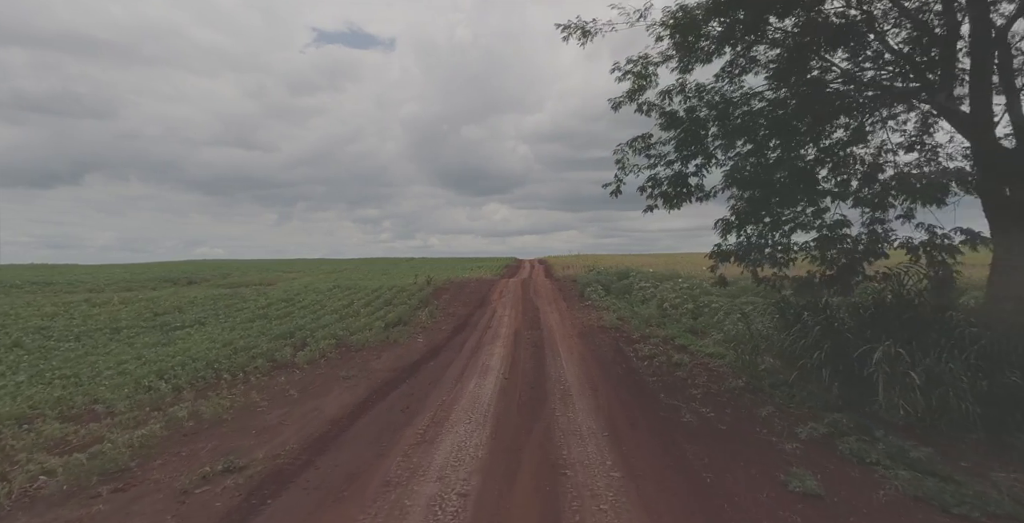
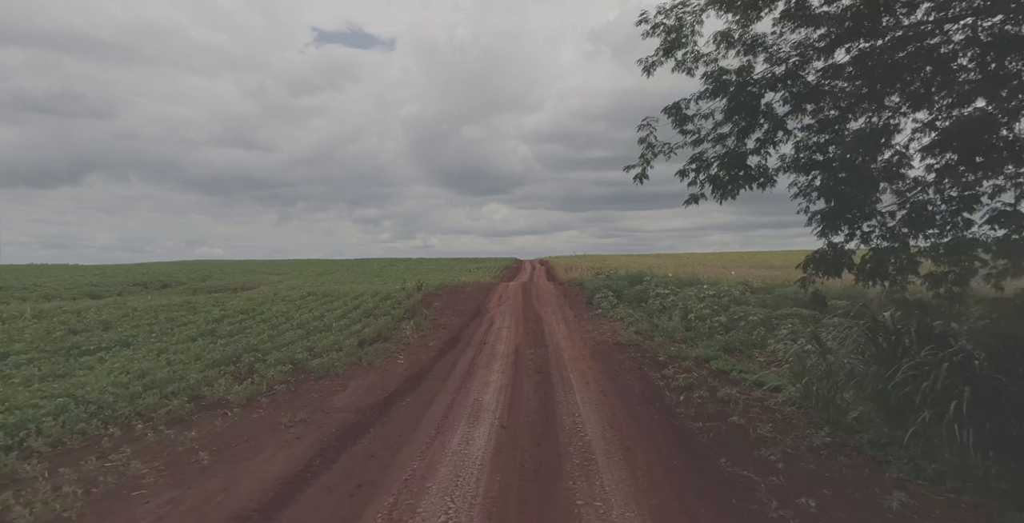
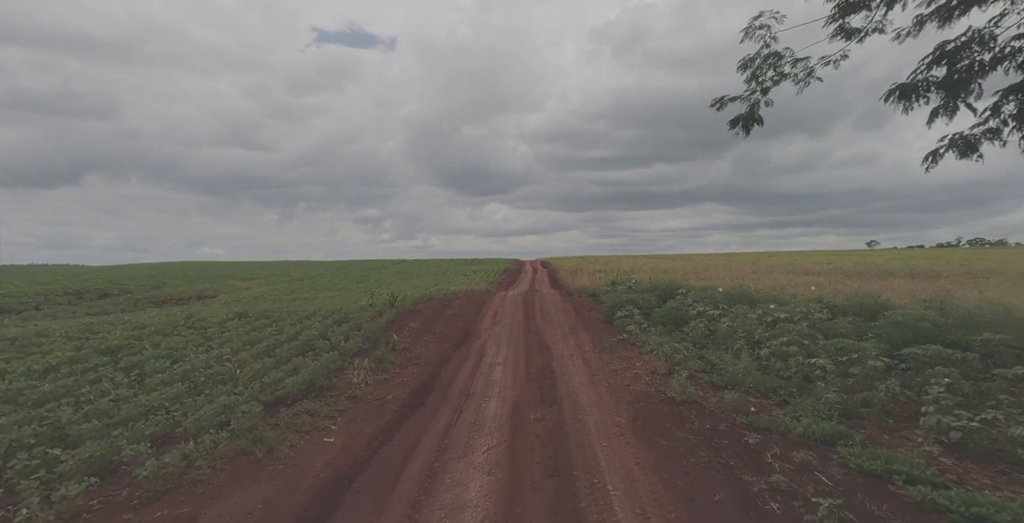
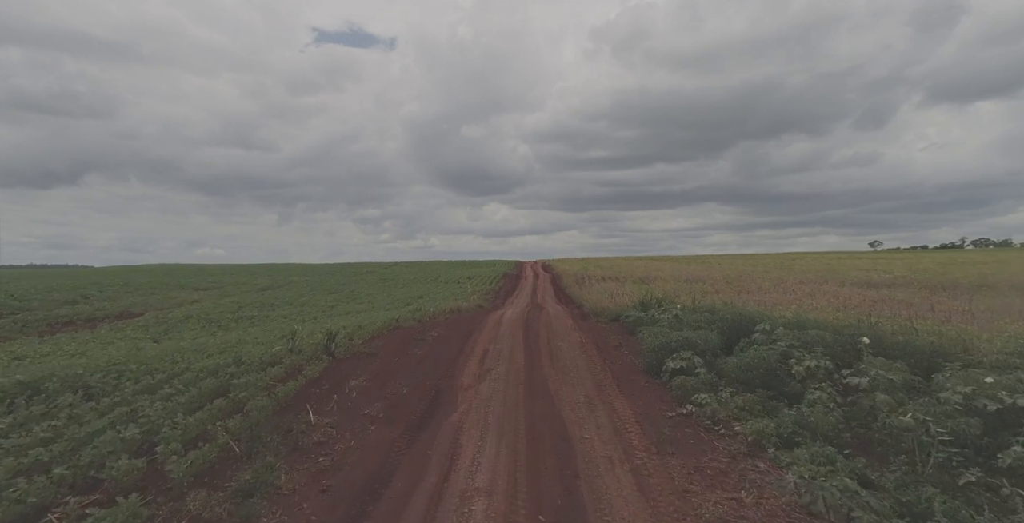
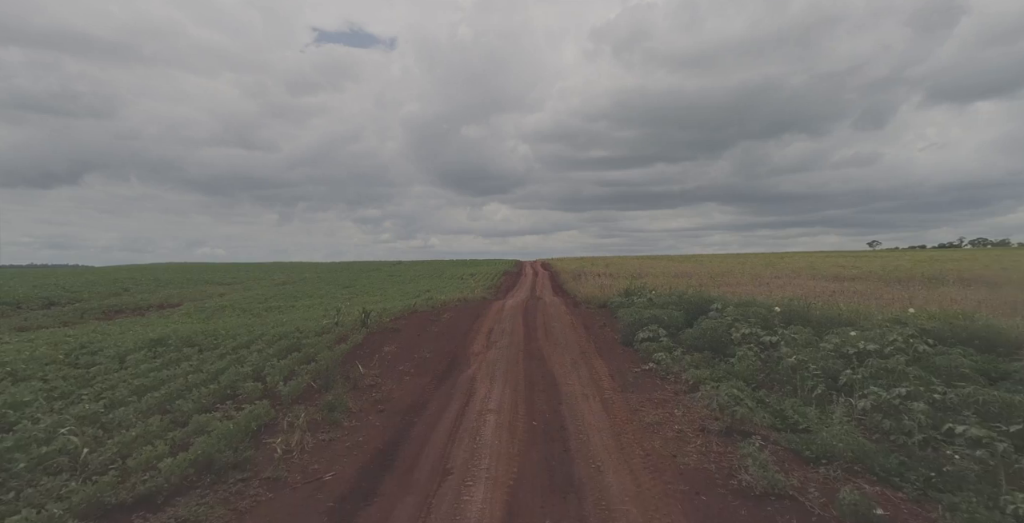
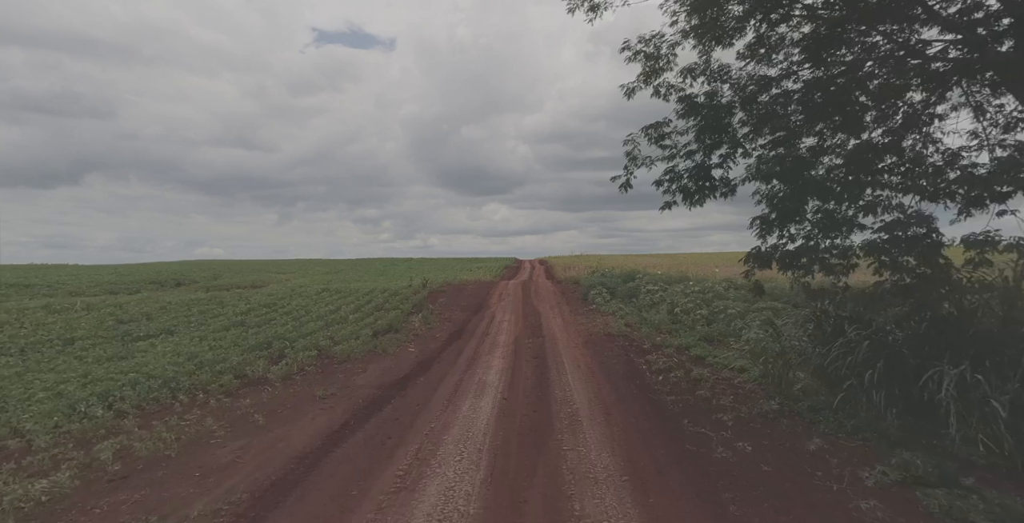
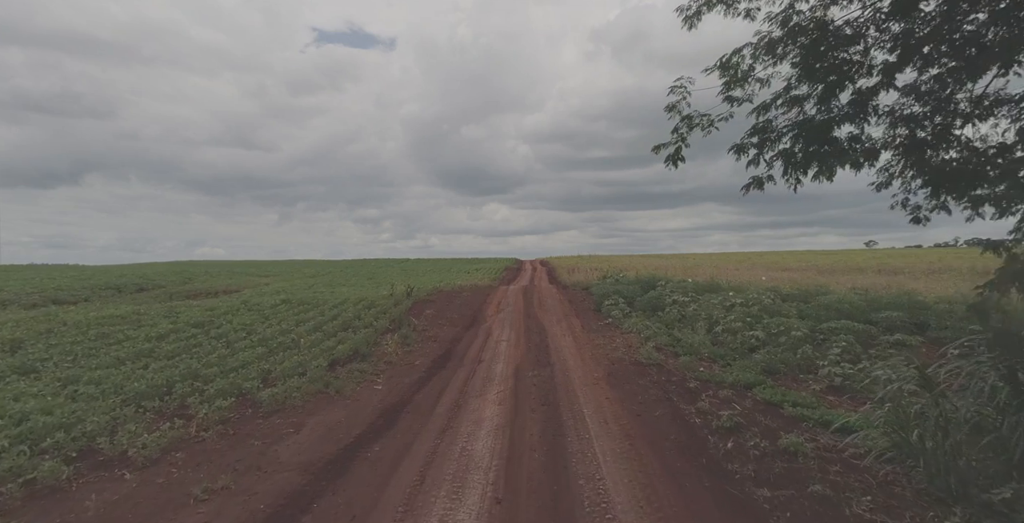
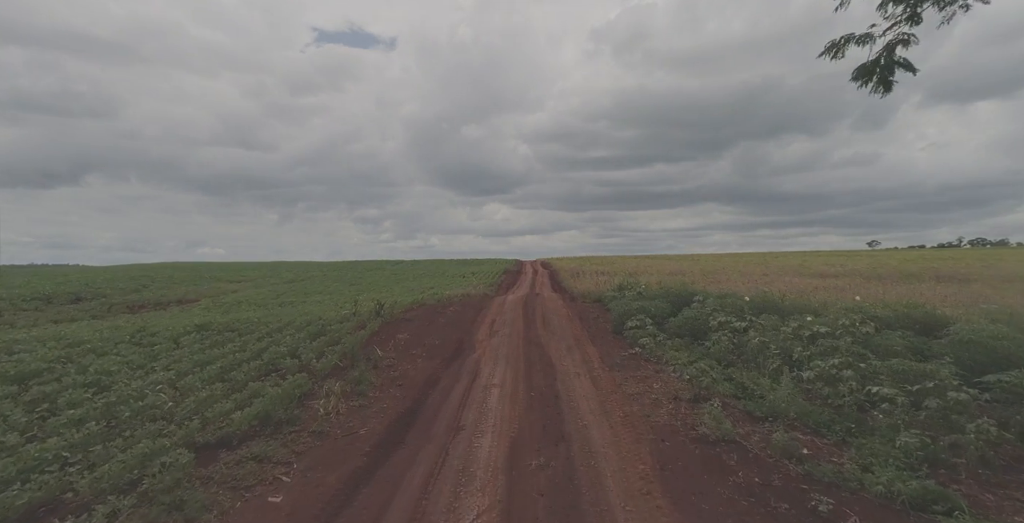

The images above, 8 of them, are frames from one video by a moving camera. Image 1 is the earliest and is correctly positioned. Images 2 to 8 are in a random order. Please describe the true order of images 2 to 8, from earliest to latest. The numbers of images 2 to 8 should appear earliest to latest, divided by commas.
6, 2, 7, 3, 8, 5, 4
